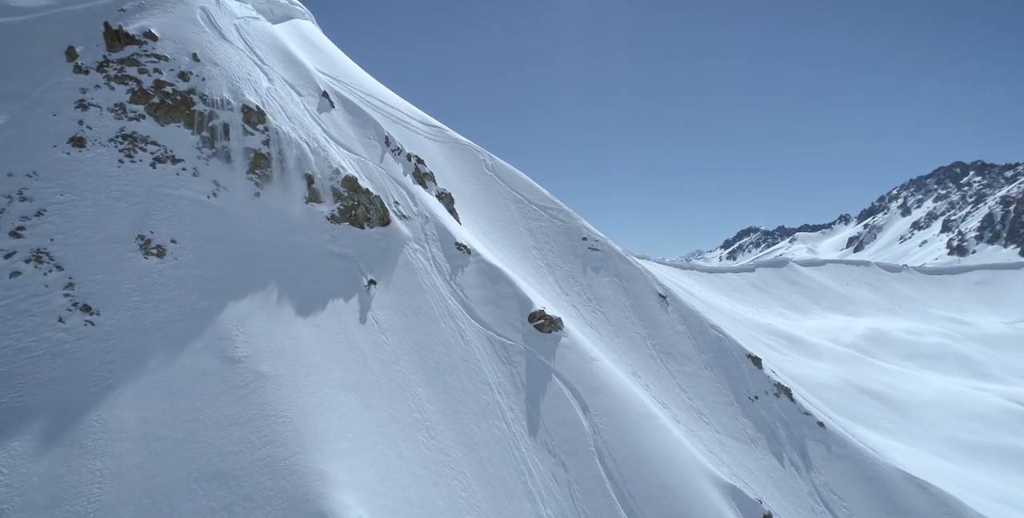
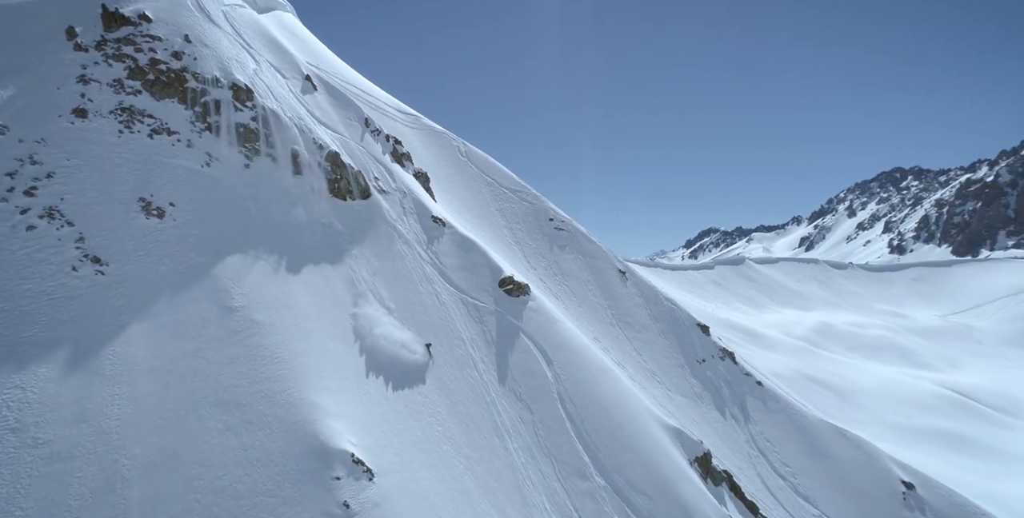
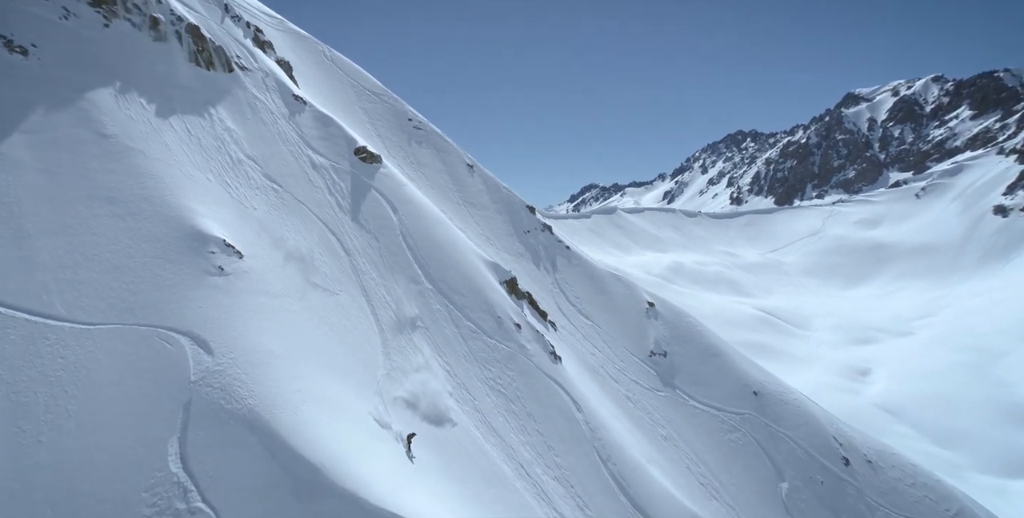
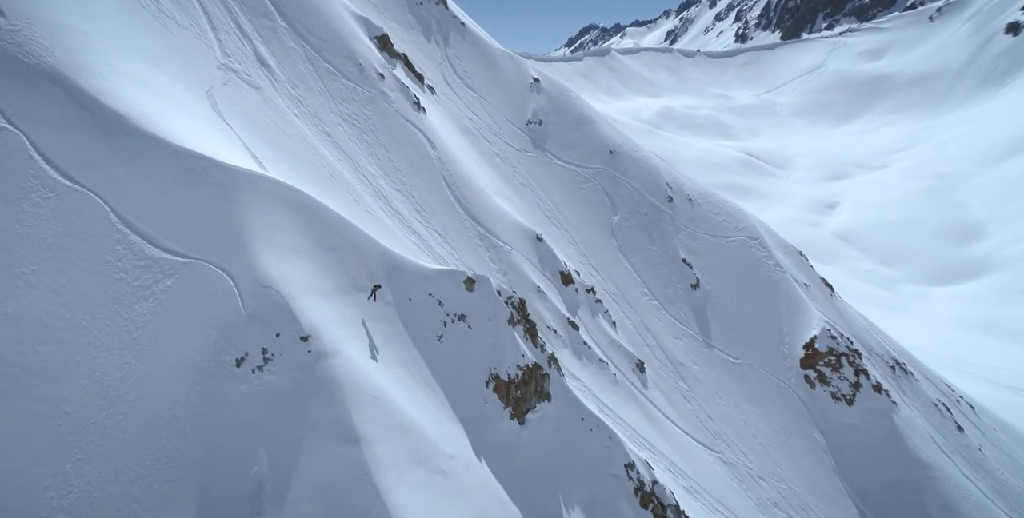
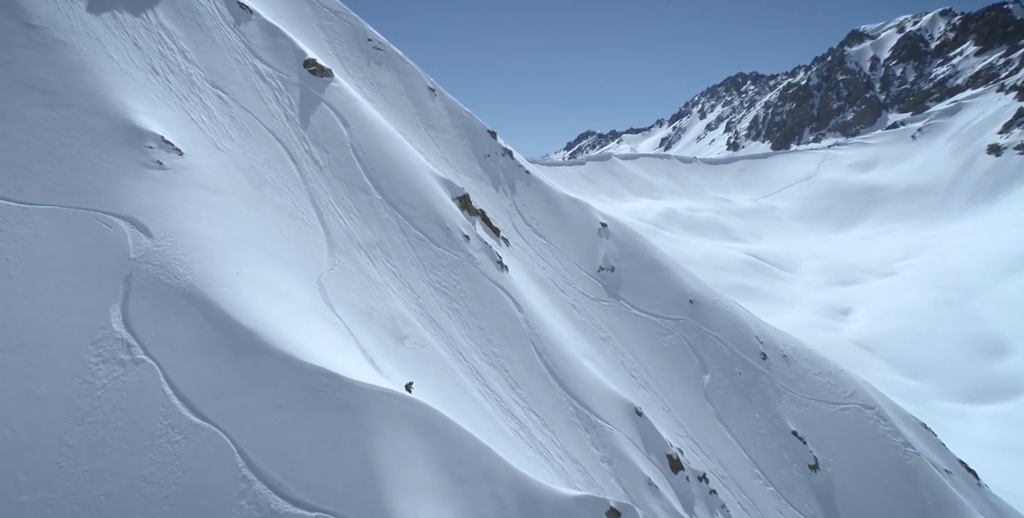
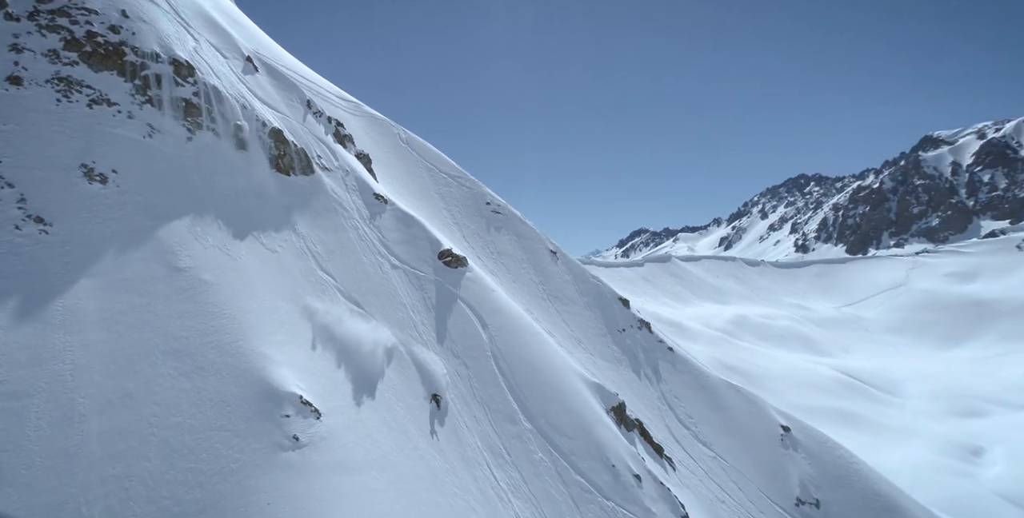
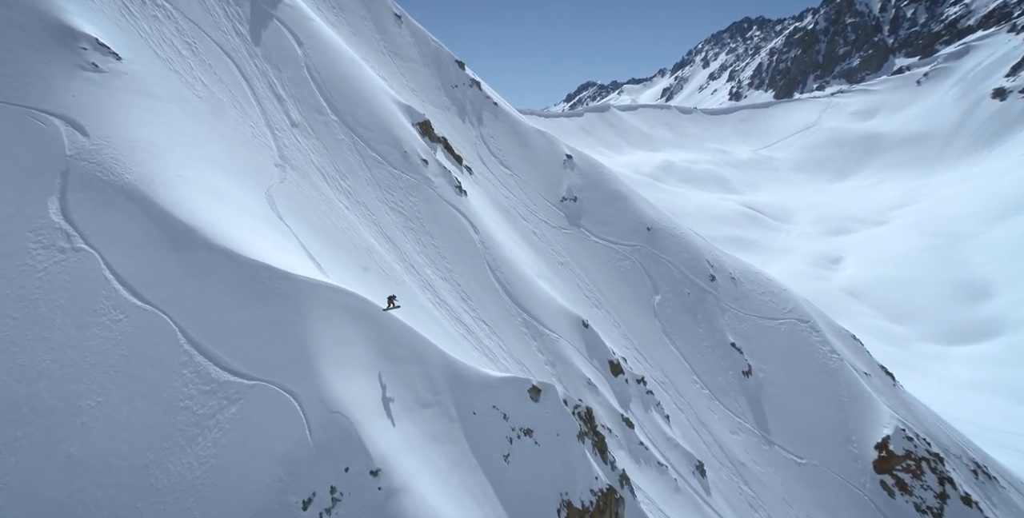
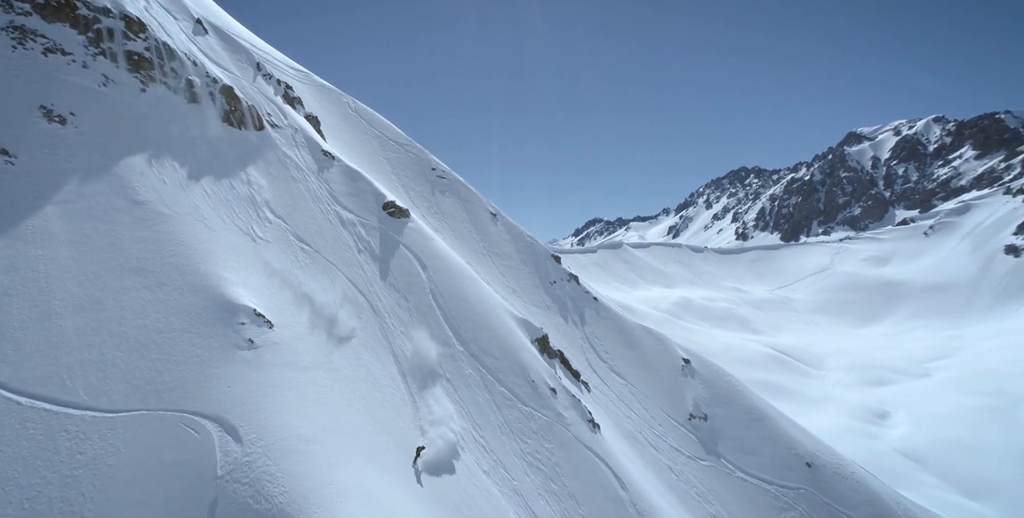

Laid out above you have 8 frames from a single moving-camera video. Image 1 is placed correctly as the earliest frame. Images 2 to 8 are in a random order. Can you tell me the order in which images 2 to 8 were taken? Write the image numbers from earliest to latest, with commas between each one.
2, 6, 8, 3, 5, 7, 4
